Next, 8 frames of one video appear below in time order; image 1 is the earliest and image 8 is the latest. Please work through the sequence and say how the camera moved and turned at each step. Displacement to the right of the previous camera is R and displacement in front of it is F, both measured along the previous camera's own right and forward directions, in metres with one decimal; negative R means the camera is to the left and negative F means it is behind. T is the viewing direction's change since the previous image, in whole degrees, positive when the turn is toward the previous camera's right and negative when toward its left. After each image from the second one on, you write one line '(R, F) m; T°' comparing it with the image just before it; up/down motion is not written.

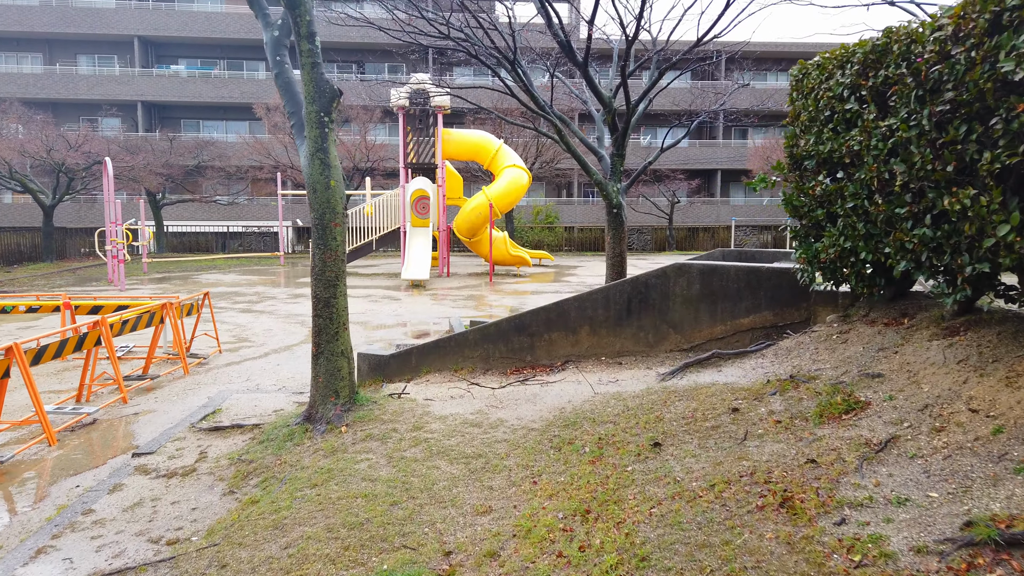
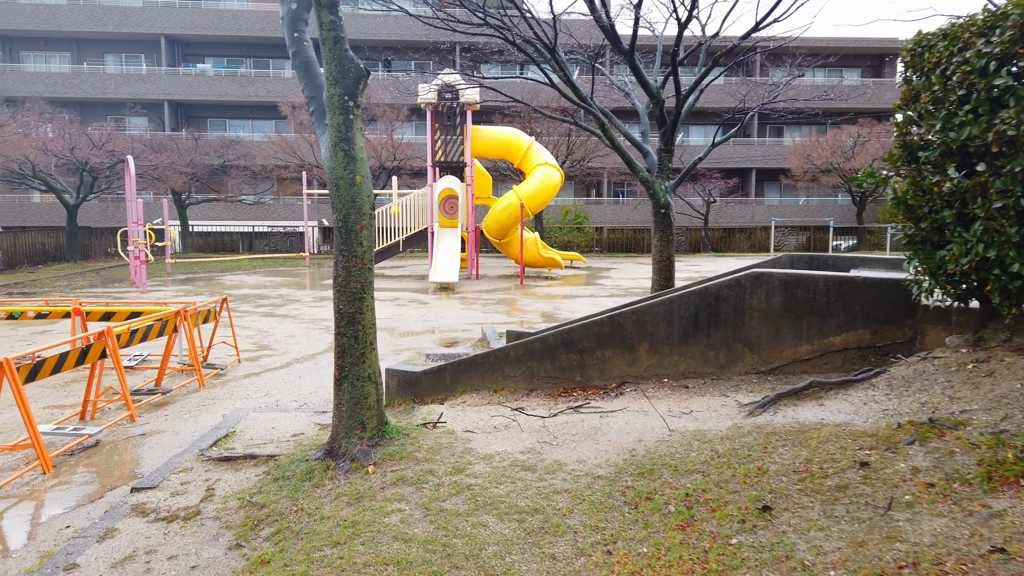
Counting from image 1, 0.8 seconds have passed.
(-0.2, +0.6) m; -2°
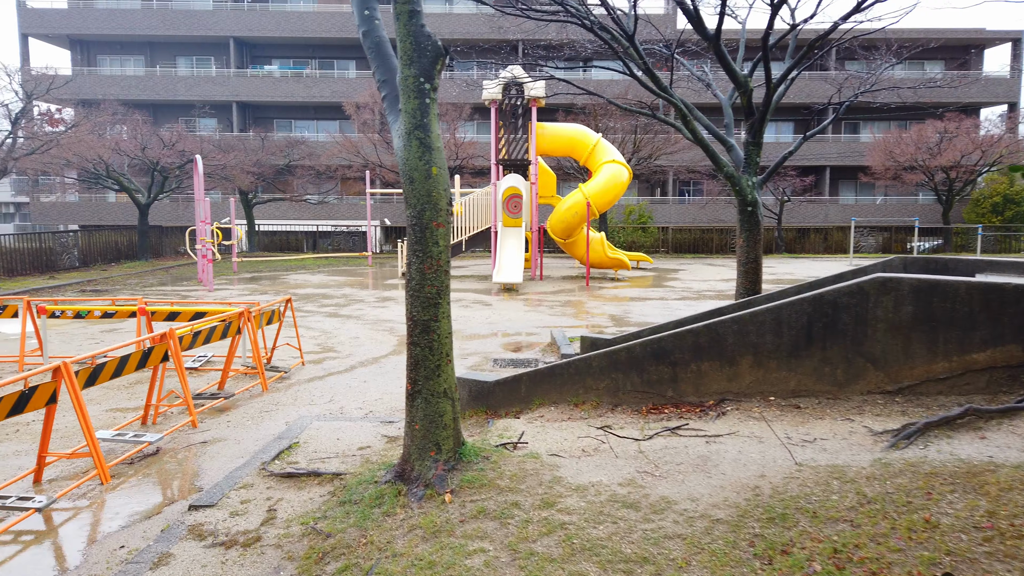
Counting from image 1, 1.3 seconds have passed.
(-0.2, +0.4) m; -4°
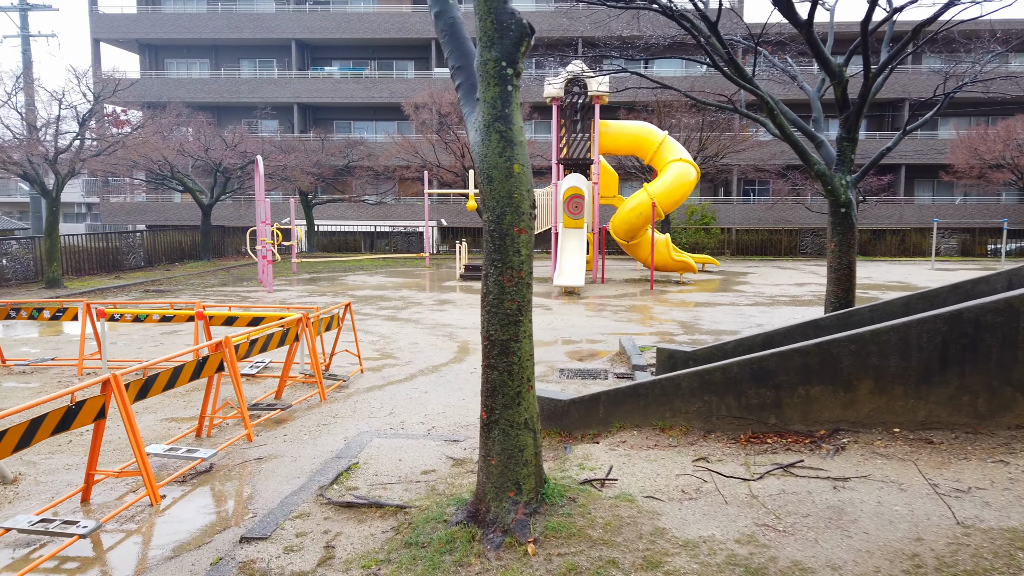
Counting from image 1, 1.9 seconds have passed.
(-0.1, +0.4) m; -4°
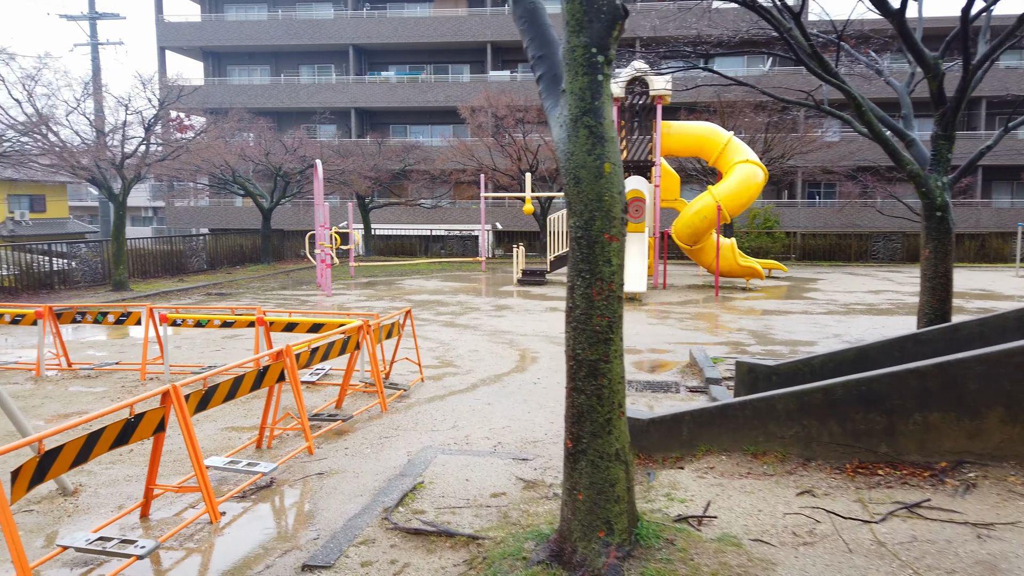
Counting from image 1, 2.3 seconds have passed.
(-0.1, +0.3) m; -4°
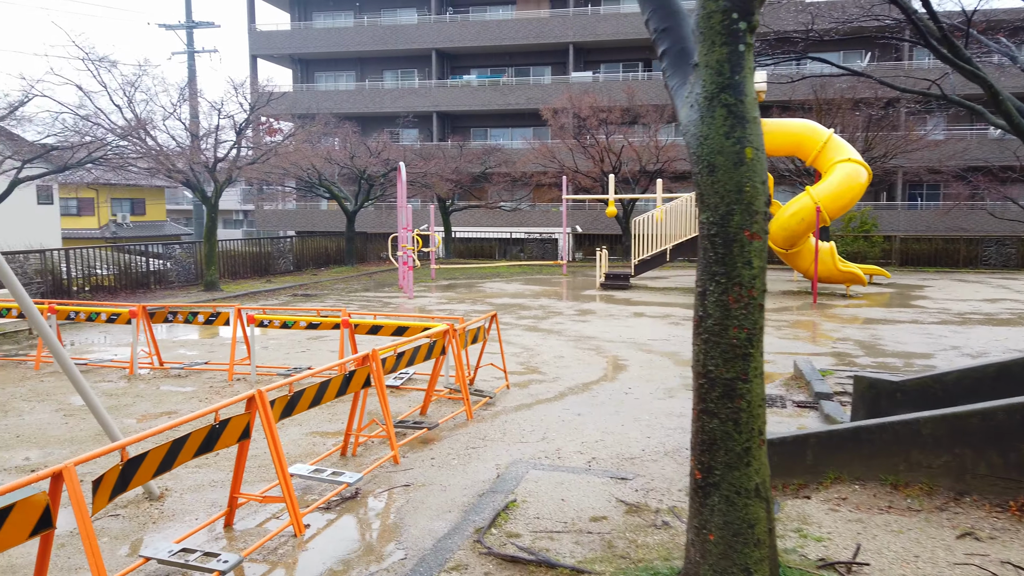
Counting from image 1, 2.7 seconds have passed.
(-0.1, +0.3) m; -6°
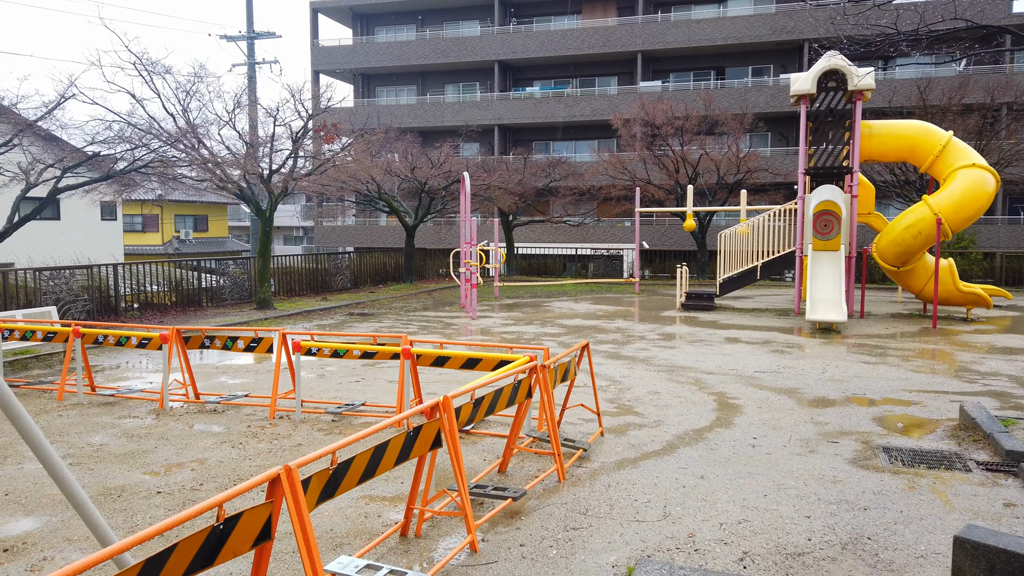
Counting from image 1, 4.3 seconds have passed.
(-0.3, +1.2) m; -4°
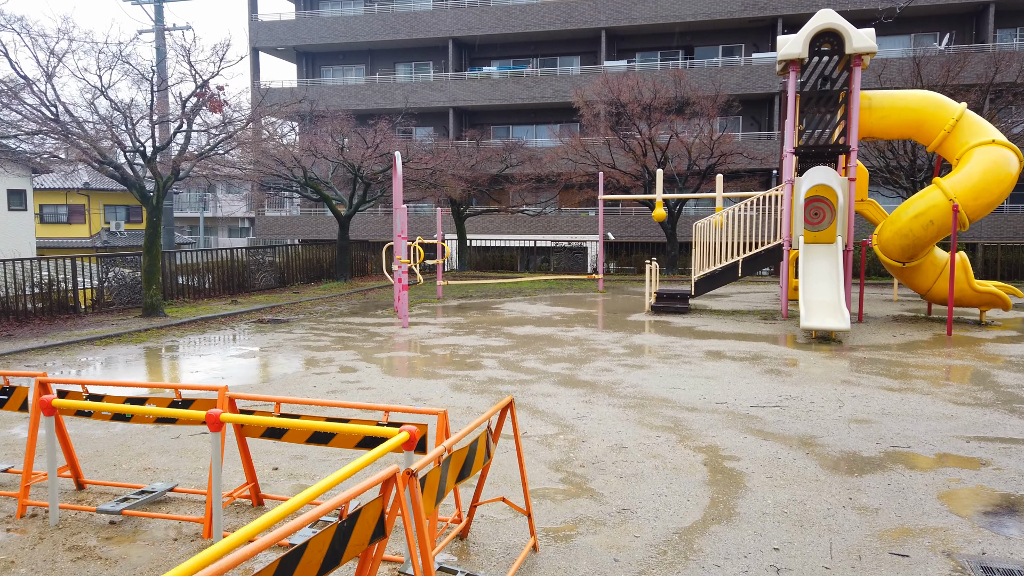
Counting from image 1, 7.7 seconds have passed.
(+0.4, +2.2) m; +3°
